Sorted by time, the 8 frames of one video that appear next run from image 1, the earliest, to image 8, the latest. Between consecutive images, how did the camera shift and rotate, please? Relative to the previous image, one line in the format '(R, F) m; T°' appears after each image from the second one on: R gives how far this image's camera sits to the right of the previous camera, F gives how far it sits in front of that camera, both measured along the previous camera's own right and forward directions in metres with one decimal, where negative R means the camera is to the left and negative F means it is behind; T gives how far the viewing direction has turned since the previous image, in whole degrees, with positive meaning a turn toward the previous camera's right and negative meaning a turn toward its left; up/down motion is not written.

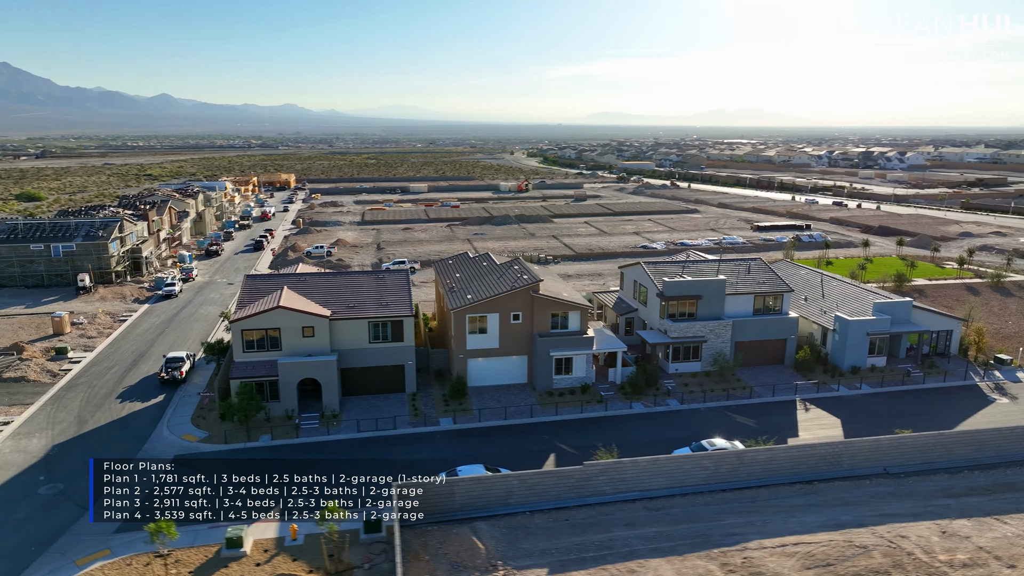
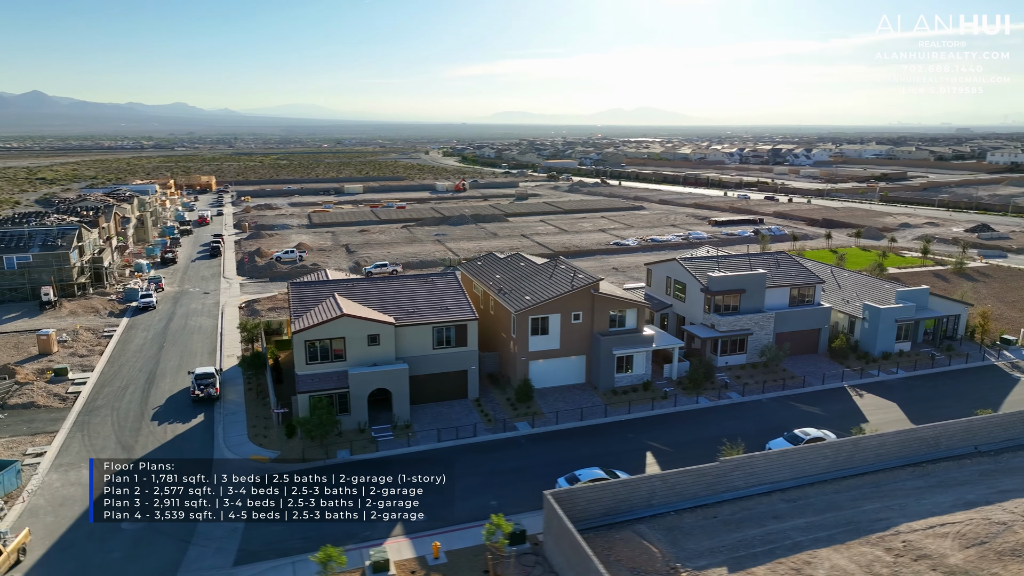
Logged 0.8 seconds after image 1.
(-6.7, +0.9) m; +7°
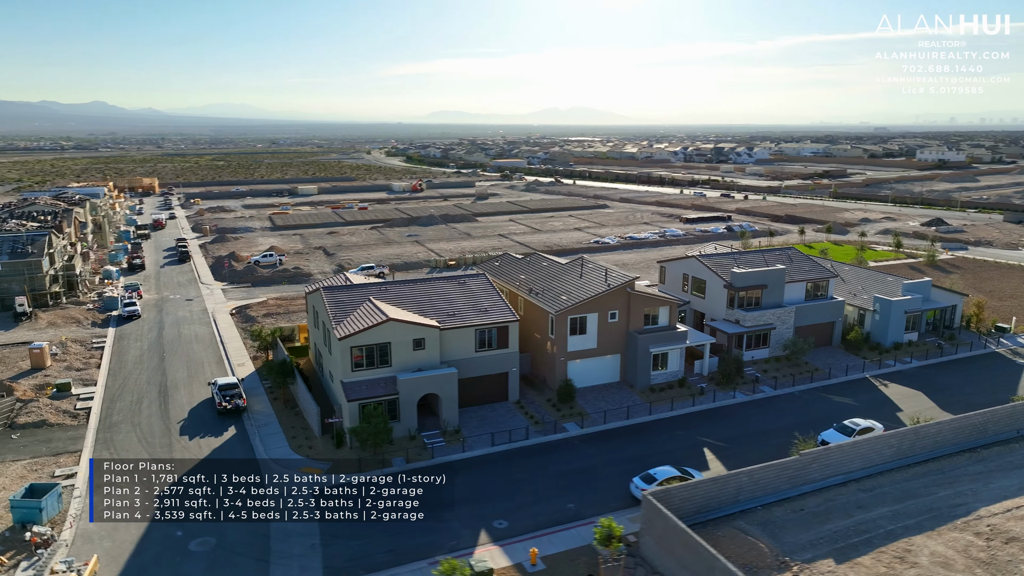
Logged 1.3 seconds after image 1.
(-4.3, +0.5) m; +5°
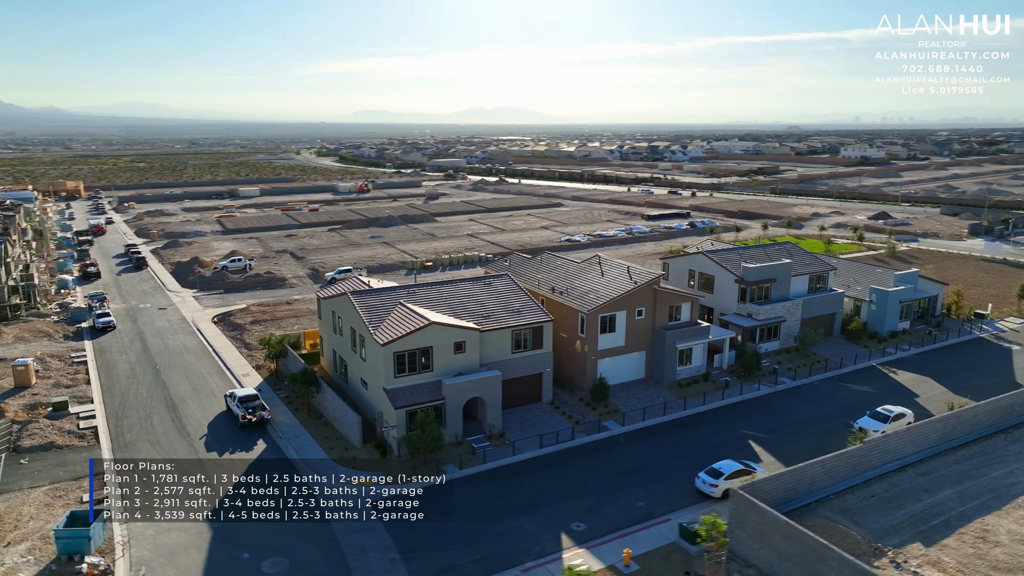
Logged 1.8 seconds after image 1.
(-4.3, +0.5) m; +5°
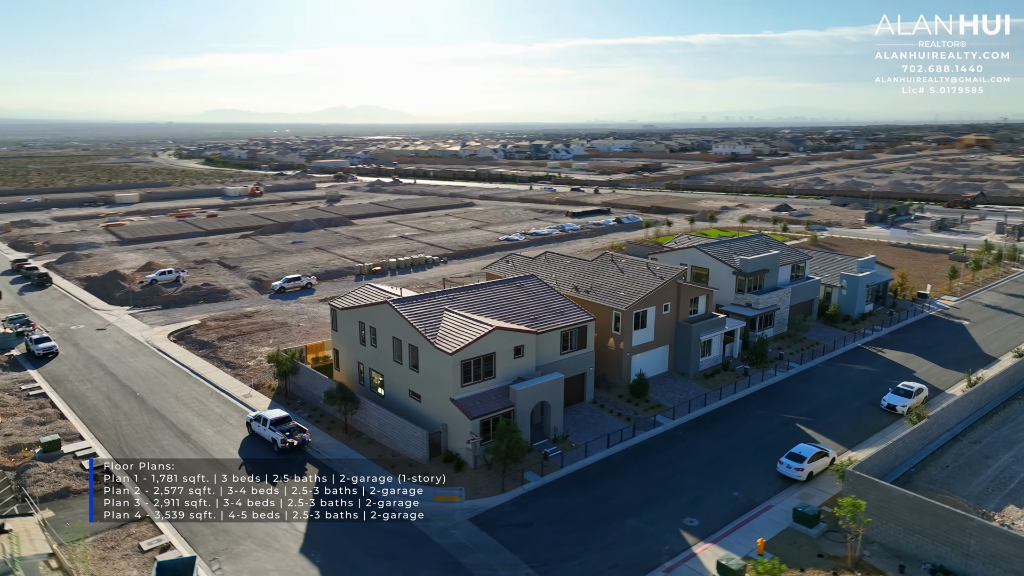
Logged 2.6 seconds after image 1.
(-7.0, +1.1) m; +10°
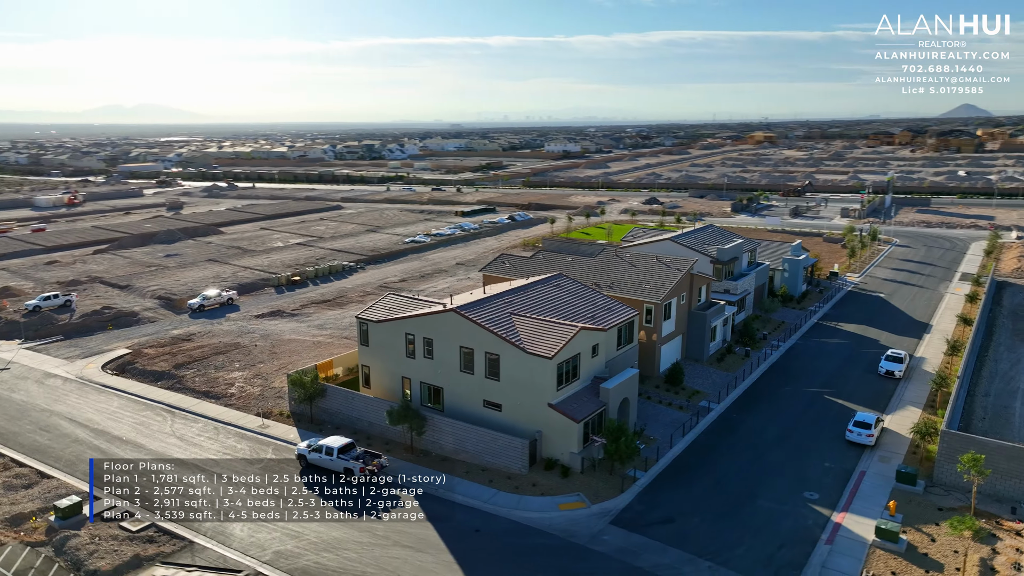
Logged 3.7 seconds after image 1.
(-9.4, +1.8) m; +14°
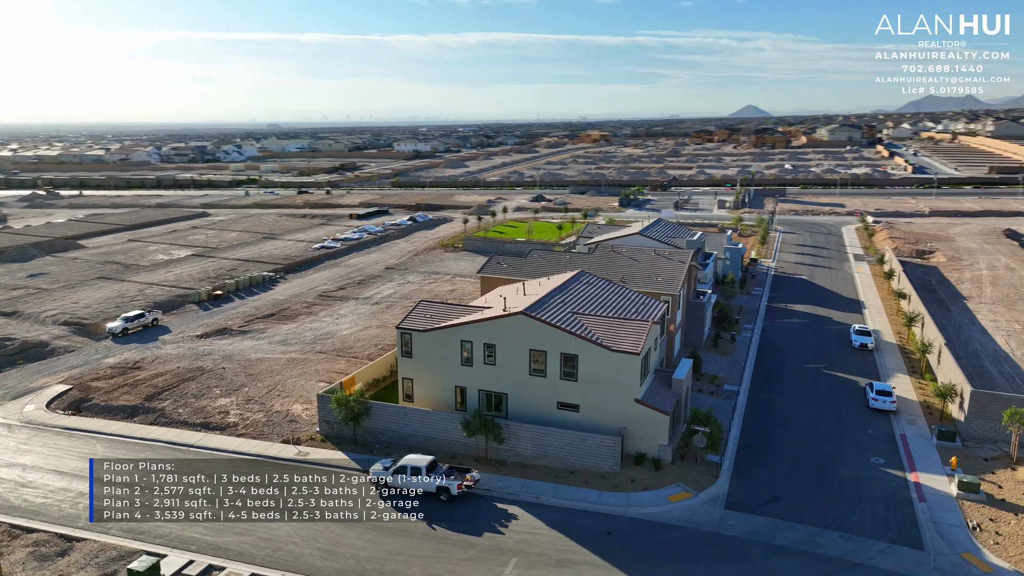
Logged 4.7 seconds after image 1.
(-8.5, +1.4) m; +13°
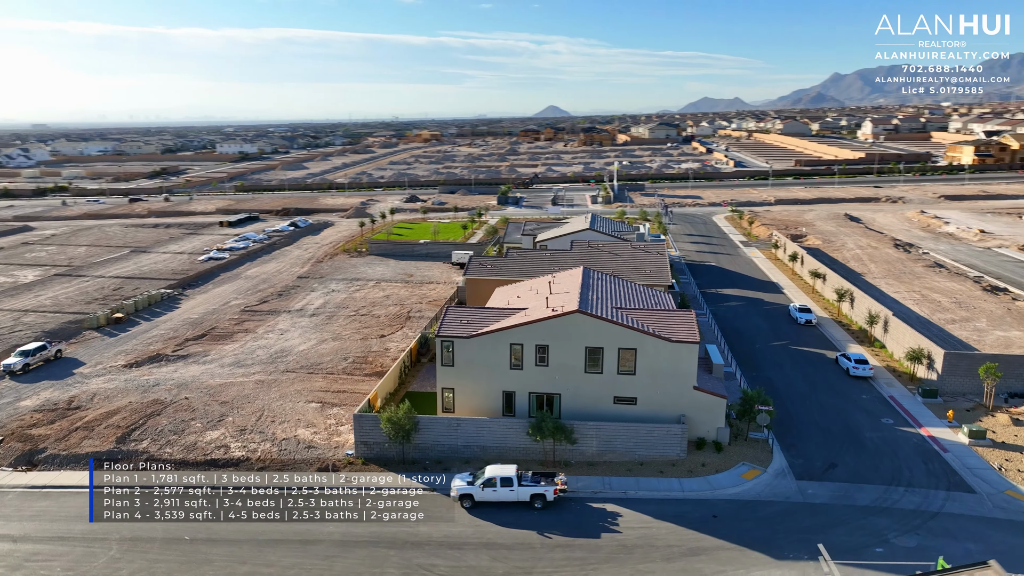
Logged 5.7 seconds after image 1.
(-8.3, +1.5) m; +14°
